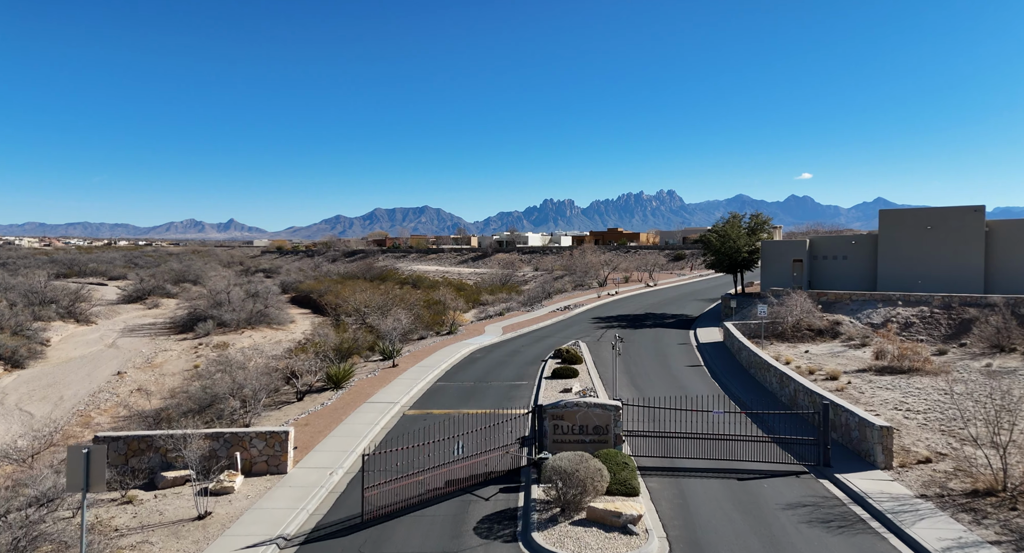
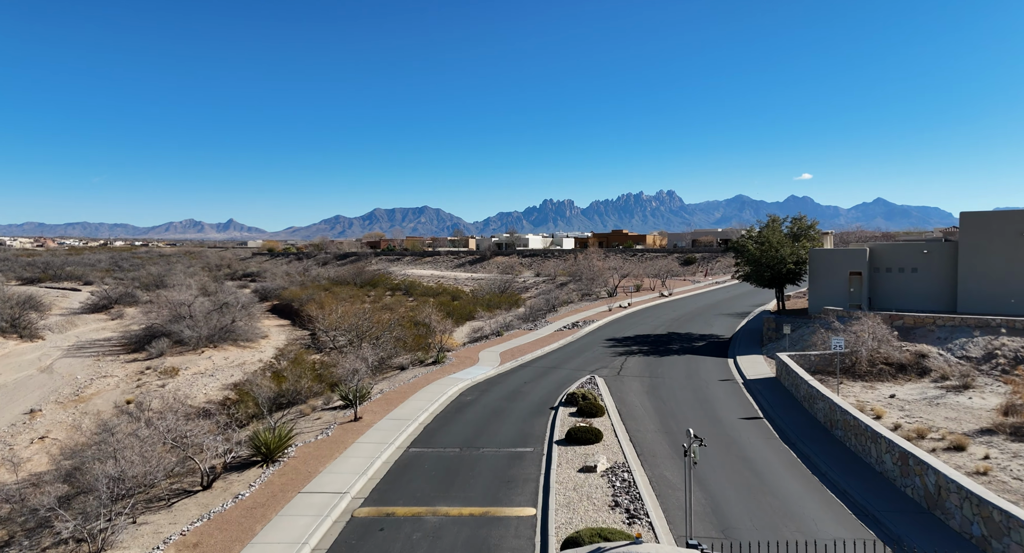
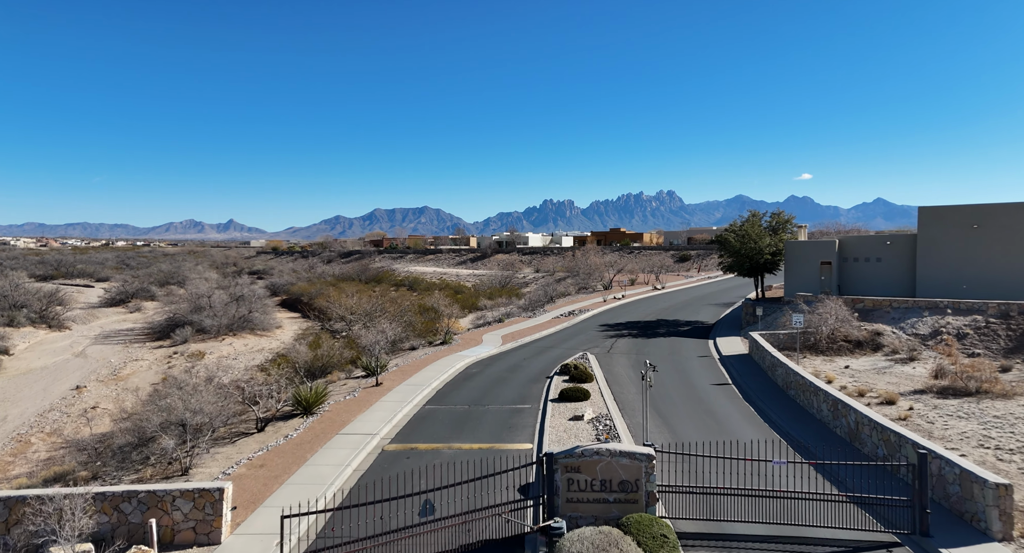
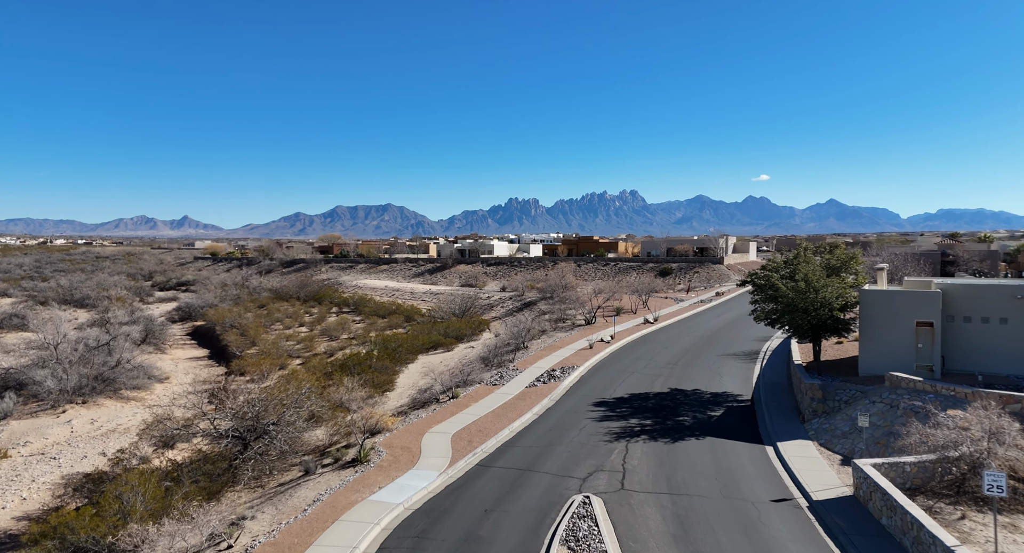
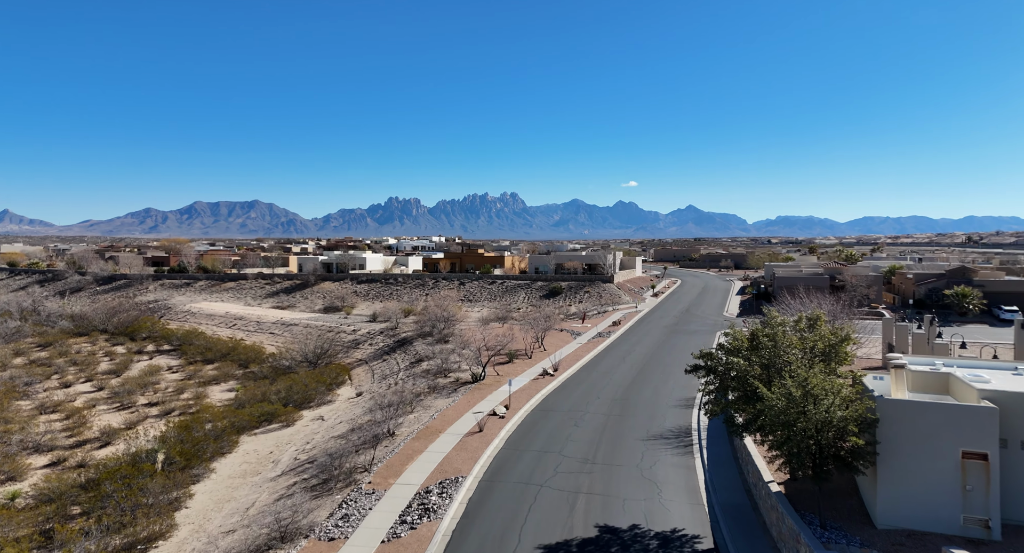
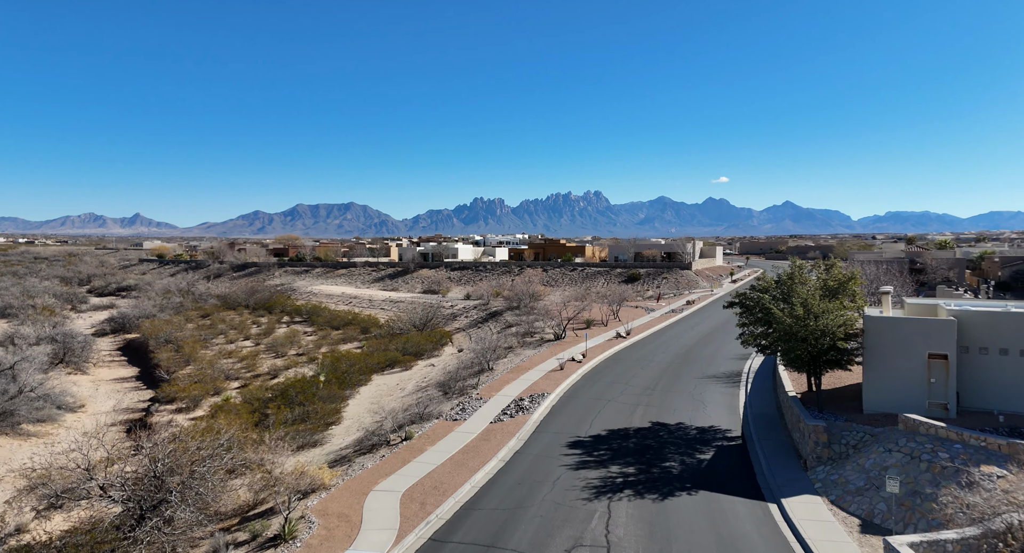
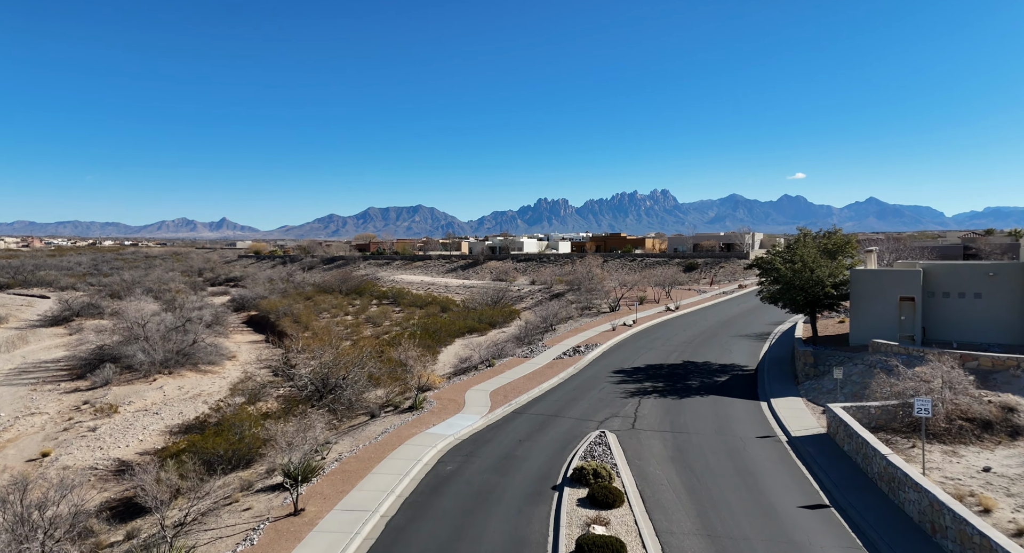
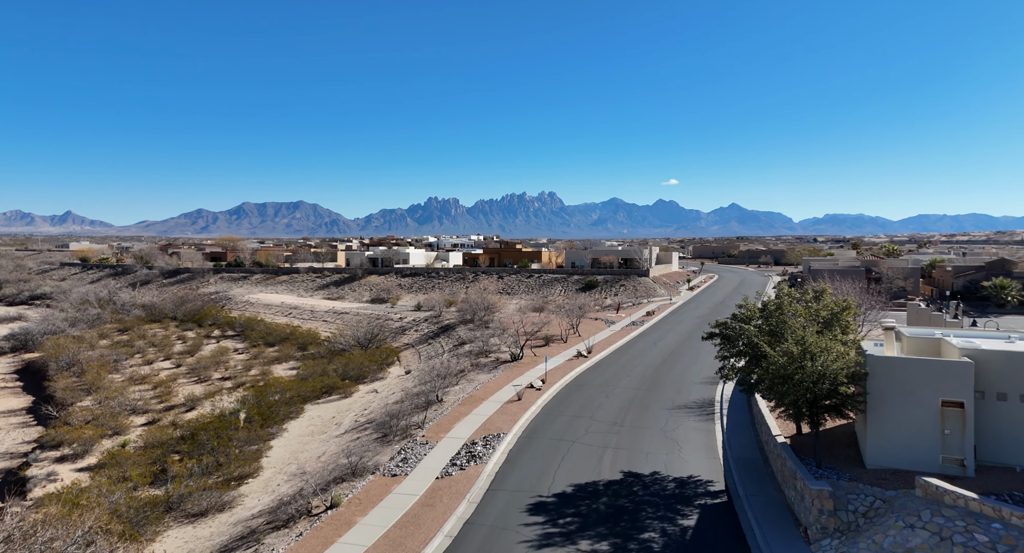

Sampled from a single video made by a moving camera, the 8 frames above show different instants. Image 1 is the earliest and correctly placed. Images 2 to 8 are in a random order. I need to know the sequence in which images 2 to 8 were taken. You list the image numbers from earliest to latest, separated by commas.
3, 2, 7, 4, 6, 8, 5
